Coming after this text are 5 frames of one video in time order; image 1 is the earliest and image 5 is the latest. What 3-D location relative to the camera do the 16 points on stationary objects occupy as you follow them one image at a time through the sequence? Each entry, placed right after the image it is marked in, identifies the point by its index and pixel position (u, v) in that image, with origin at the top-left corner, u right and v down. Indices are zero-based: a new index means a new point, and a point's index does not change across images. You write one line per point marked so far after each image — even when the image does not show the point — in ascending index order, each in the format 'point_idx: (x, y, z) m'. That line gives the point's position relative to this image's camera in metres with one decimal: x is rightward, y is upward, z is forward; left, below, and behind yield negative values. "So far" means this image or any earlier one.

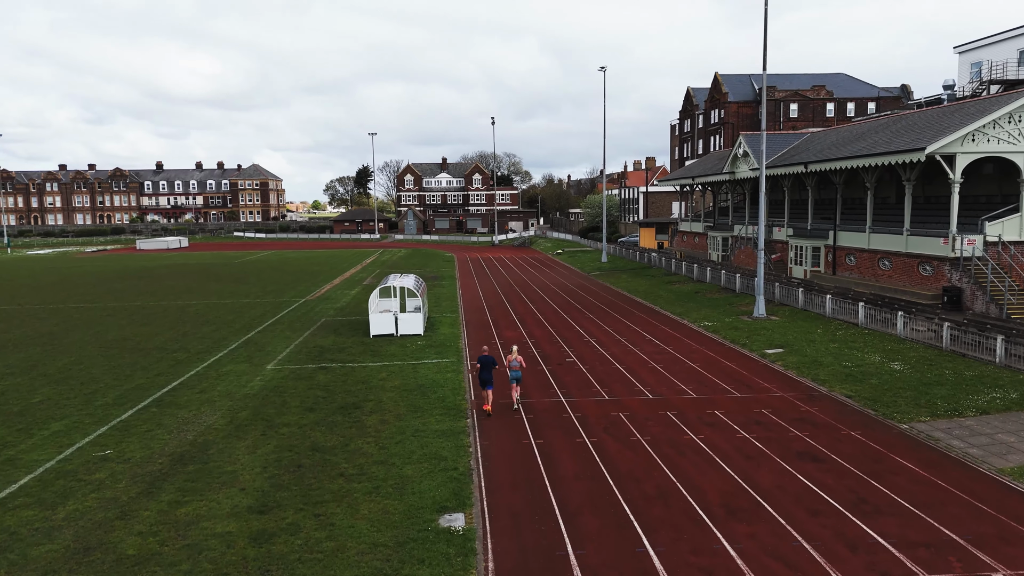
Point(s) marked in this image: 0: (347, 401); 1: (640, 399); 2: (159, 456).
0: (-4.0, -2.8, +17.5) m
1: (+3.1, -2.7, +17.6) m
2: (-6.8, -3.3, +13.9) m
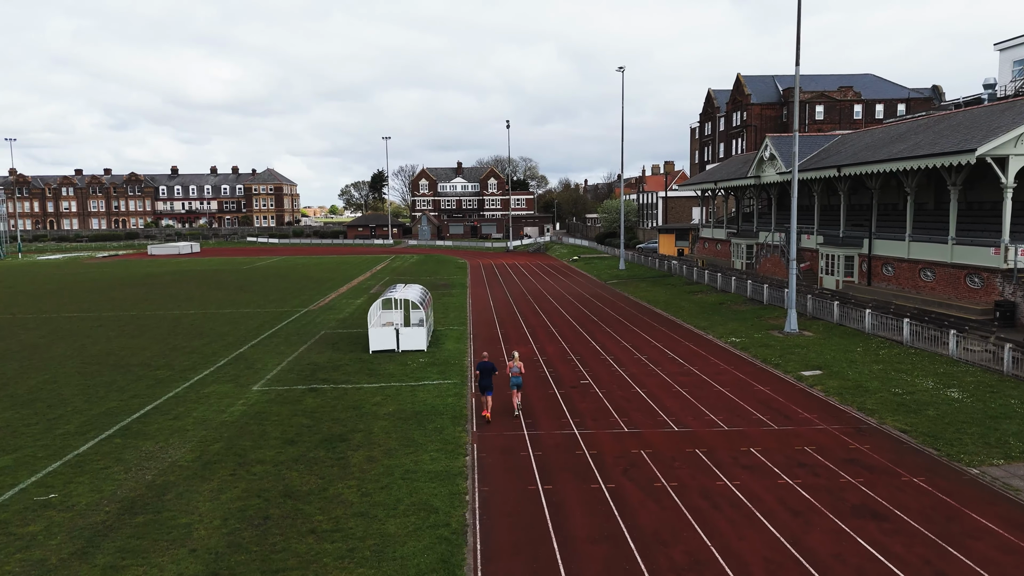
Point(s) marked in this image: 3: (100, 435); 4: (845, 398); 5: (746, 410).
0: (-3.9, -3.1, +15.6) m
1: (+3.3, -3.1, +15.5) m
2: (-6.8, -3.6, +12.1) m
3: (-8.9, -3.2, +15.6) m
4: (+8.3, -2.7, +17.9) m
5: (+5.6, -2.9, +17.2) m
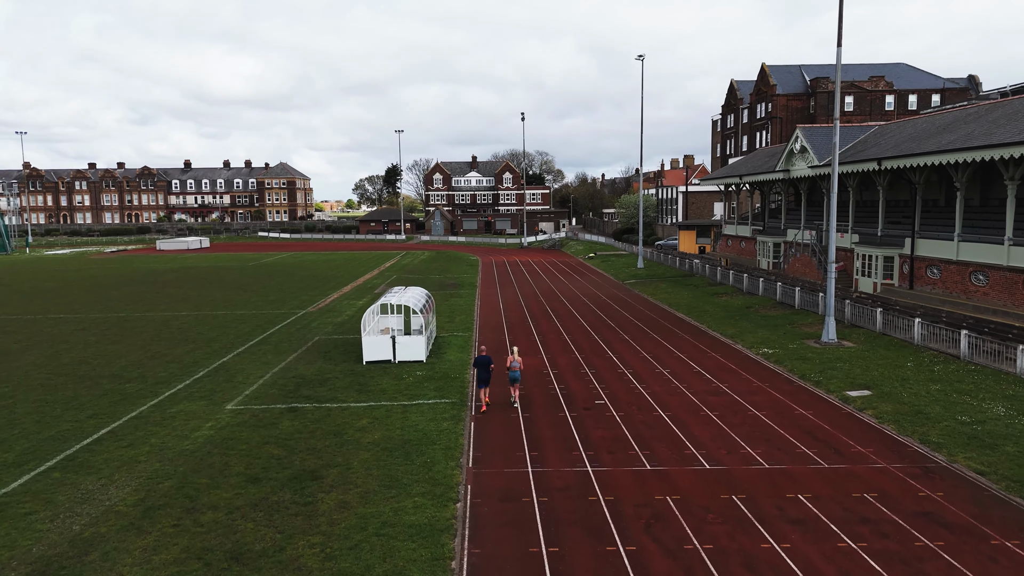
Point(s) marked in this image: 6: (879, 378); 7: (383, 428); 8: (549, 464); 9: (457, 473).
0: (-3.8, -3.3, +13.3) m
1: (+3.3, -3.3, +13.2) m
2: (-6.8, -3.8, +9.9) m
3: (-8.9, -3.4, +13.5) m
4: (+8.3, -3.0, +15.4) m
5: (+5.7, -3.1, +14.7) m
6: (+9.8, -2.4, +19.1) m
7: (-2.8, -3.0, +15.8) m
8: (+0.7, -3.3, +13.6) m
9: (-1.0, -3.3, +13.0) m
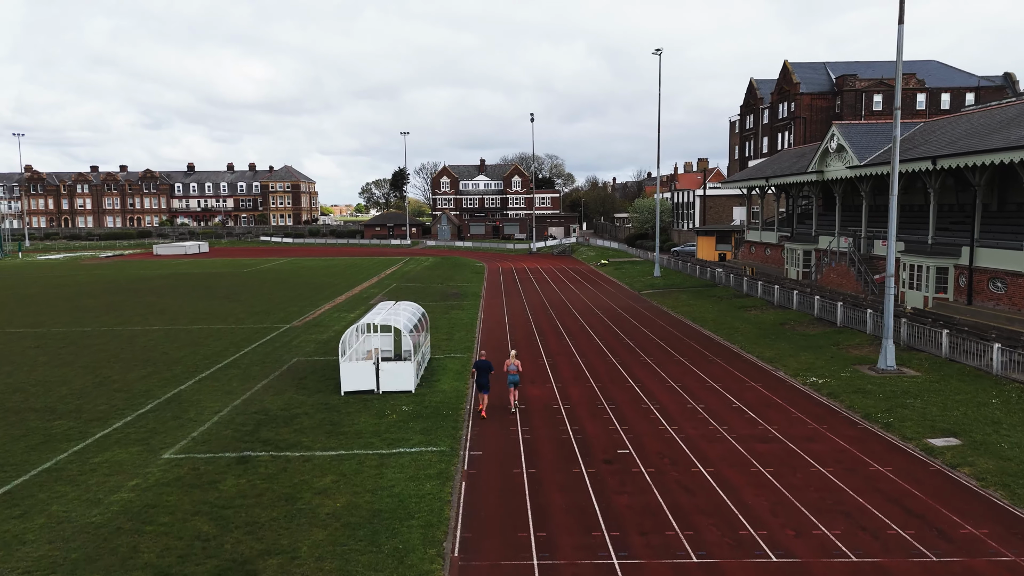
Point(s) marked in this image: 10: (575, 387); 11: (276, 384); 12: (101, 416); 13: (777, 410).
0: (-3.8, -3.7, +10.0) m
1: (+3.3, -3.8, +9.8) m
2: (-6.9, -4.2, +6.7) m
3: (-8.9, -3.8, +10.3) m
4: (+8.4, -3.4, +11.9) m
5: (+5.7, -3.6, +11.3) m
6: (+9.8, -2.9, +15.7) m
7: (-2.8, -3.5, +12.5) m
8: (+0.7, -3.8, +10.3) m
9: (-1.0, -3.8, +9.7) m
10: (+1.7, -2.7, +19.5) m
11: (-6.5, -2.6, +19.8) m
12: (-9.8, -3.0, +17.2) m
13: (+6.4, -2.9, +17.3) m
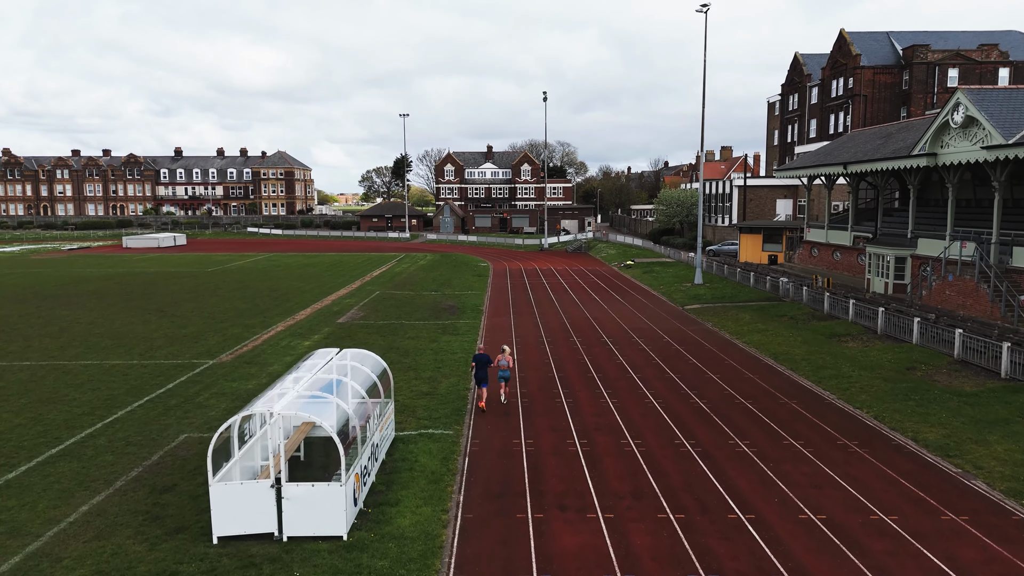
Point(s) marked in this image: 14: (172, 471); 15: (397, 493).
0: (-3.7, -4.7, +1.5) m
1: (+3.4, -4.8, +1.1) m
2: (-6.8, -5.2, -1.9) m
3: (-8.8, -4.7, +1.8) m
4: (+8.5, -4.5, +3.2) m
5: (+5.8, -4.6, +2.6) m
6: (+10.0, -3.9, +6.9) m
7: (-2.7, -4.4, +3.9) m
8: (+0.8, -4.7, +1.7) m
9: (-0.9, -4.7, +1.1) m
10: (+1.9, -3.5, +10.9) m
11: (-6.3, -3.4, +11.3) m
12: (-9.6, -3.8, +8.6) m
13: (+6.6, -3.8, +8.6) m
14: (-6.1, -3.2, +13.0) m
15: (-1.9, -3.4, +11.9) m
